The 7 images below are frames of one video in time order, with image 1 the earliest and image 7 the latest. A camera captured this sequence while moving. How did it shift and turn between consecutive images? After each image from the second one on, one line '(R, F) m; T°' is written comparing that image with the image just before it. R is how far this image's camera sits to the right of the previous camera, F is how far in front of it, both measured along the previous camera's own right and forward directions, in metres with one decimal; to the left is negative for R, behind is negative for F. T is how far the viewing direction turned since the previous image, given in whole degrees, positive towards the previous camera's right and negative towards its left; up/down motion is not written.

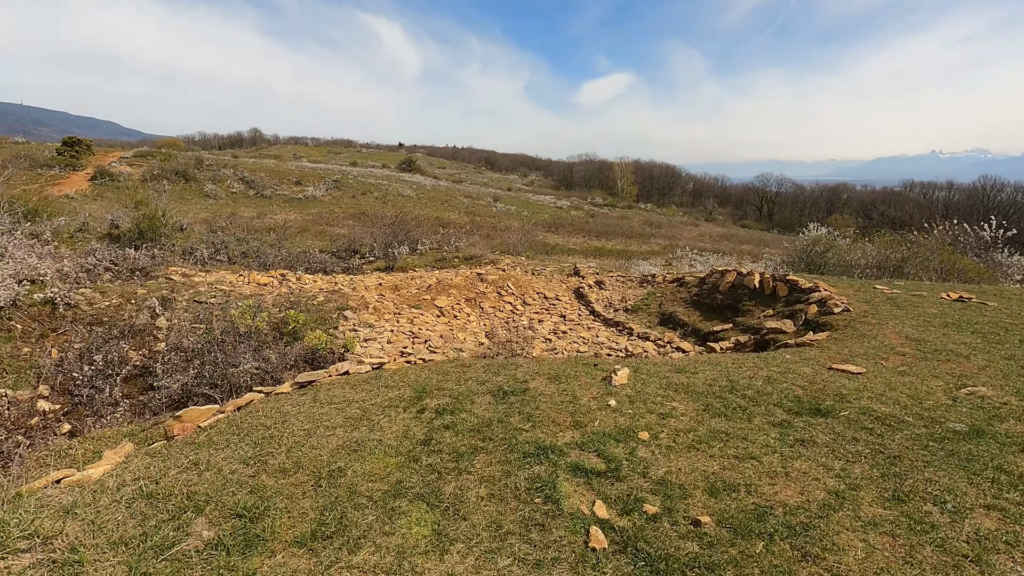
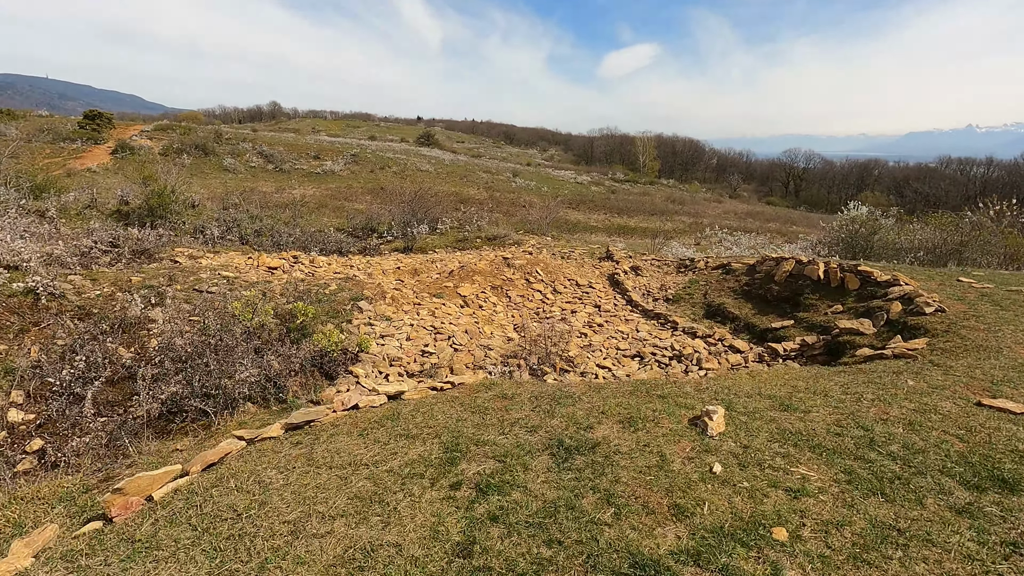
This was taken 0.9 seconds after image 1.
(-0.2, +0.8) m; -2°
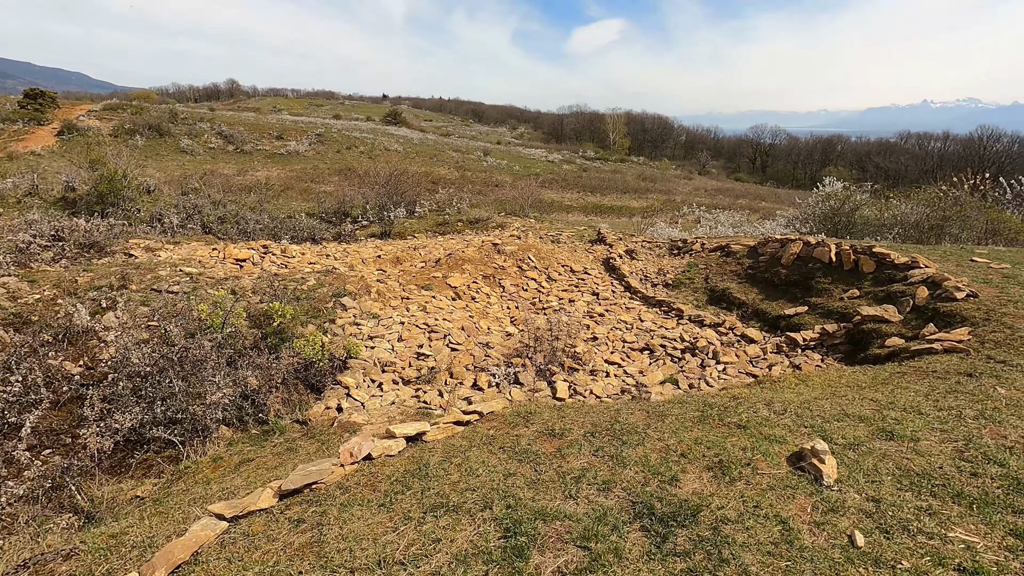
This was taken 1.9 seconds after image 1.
(-0.3, +0.6) m; +3°
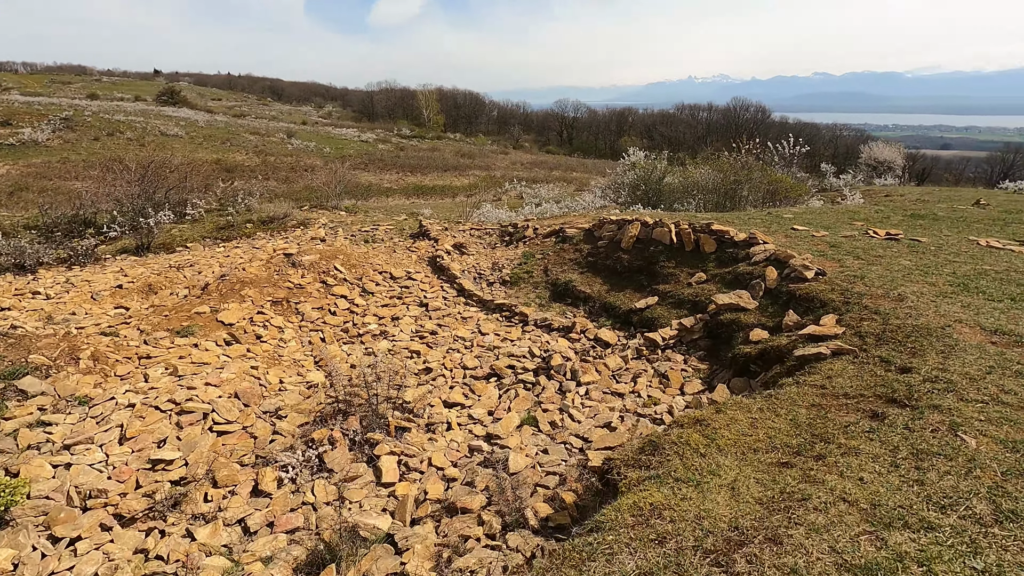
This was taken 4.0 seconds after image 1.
(+0.3, +1.4) m; +18°
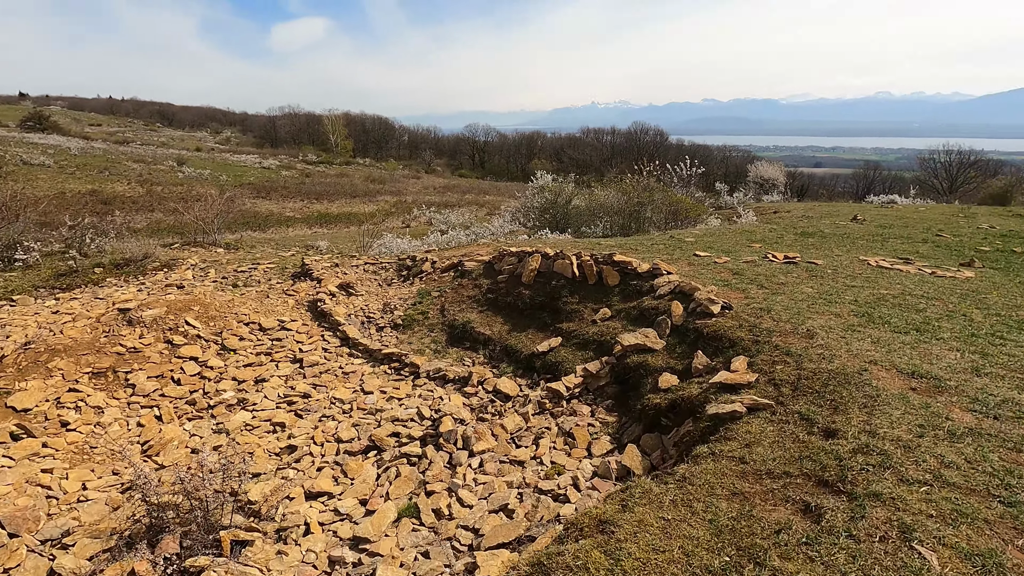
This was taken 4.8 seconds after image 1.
(+0.3, +0.6) m; +9°
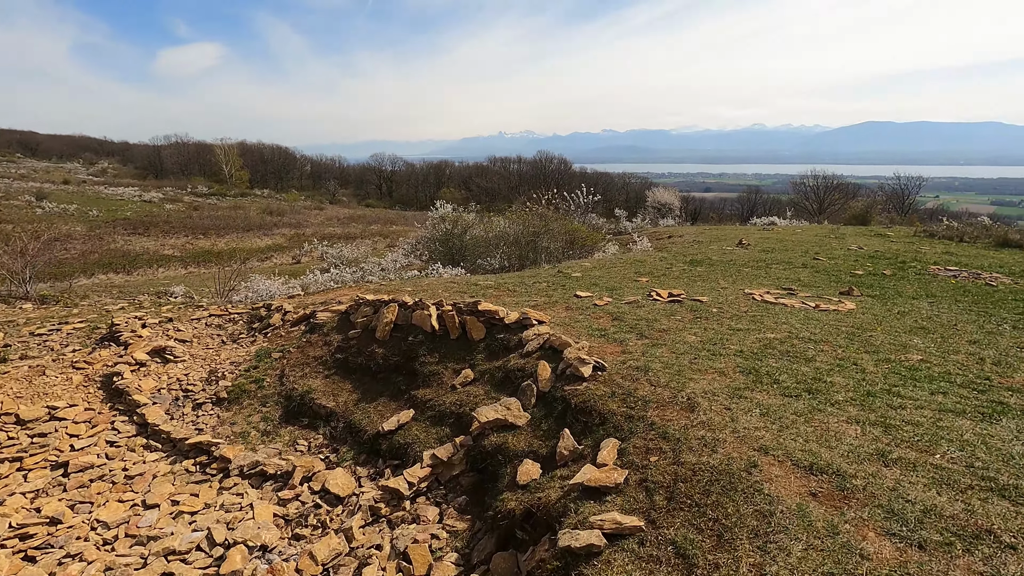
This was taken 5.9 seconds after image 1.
(+0.6, +0.9) m; +9°
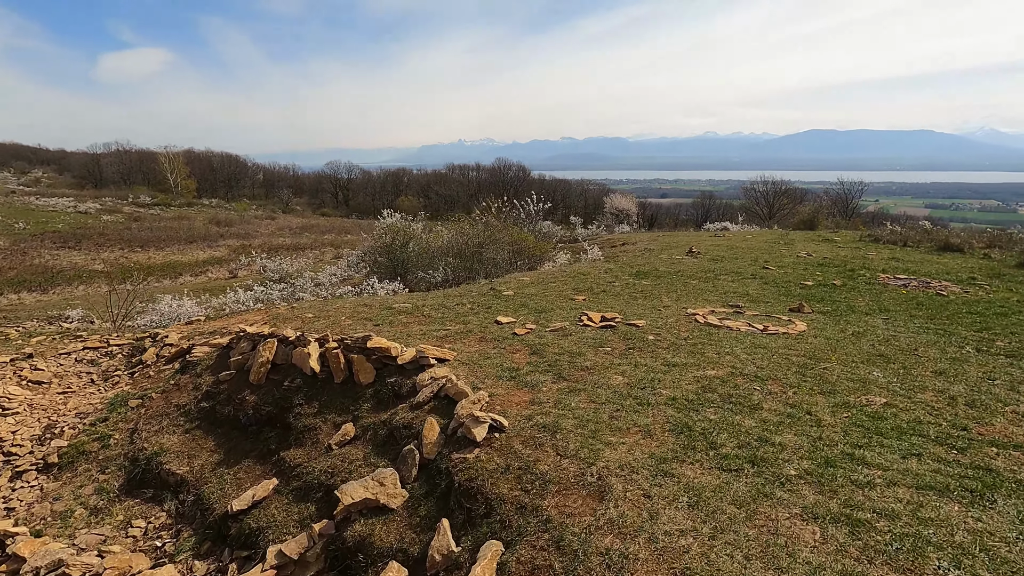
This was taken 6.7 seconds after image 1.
(+0.5, +0.8) m; +4°
